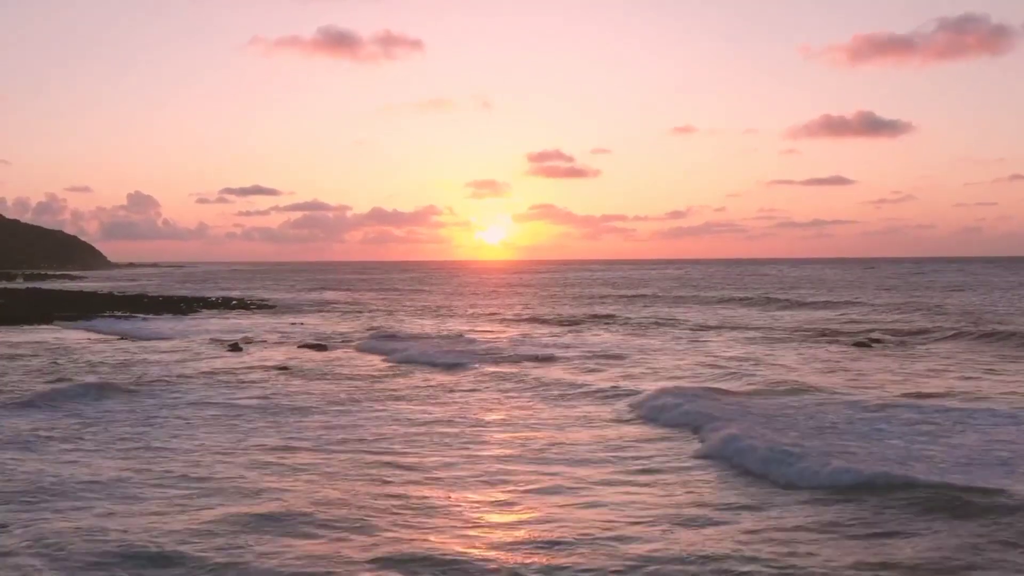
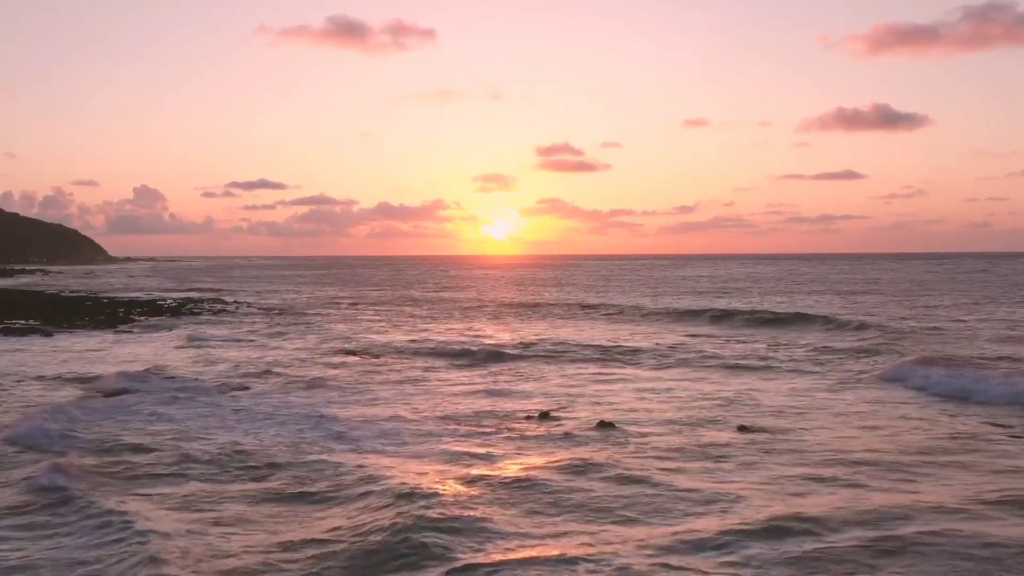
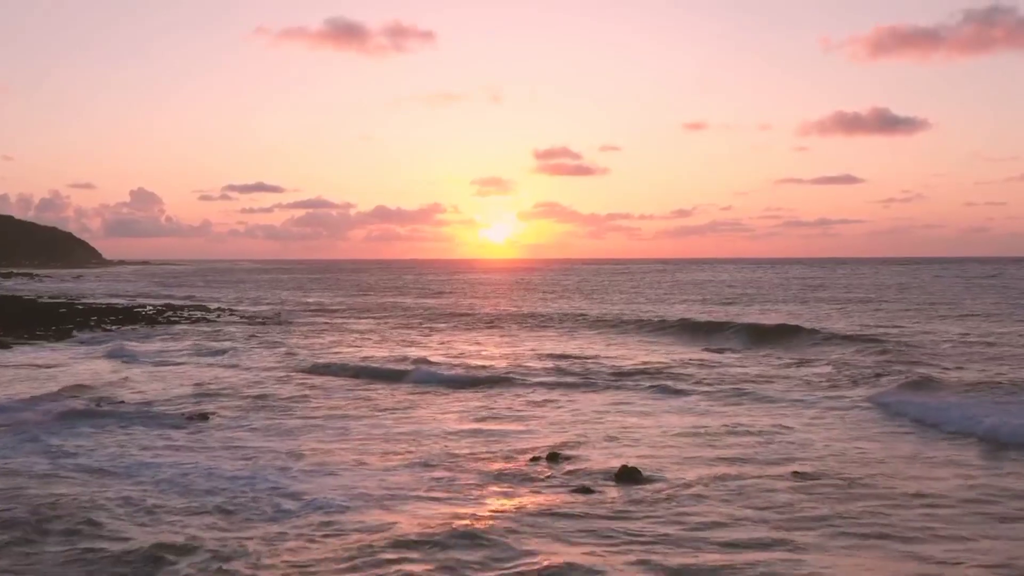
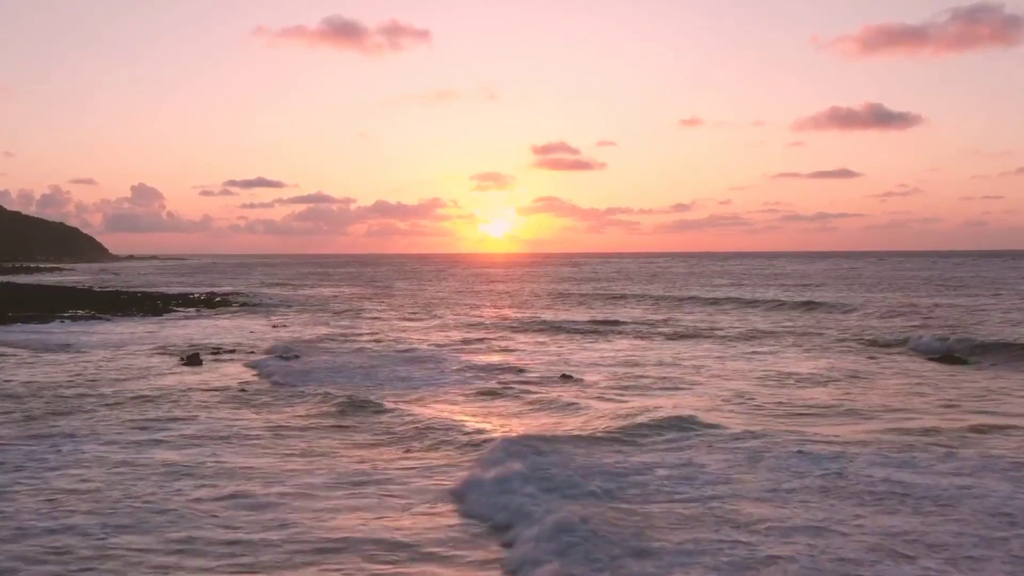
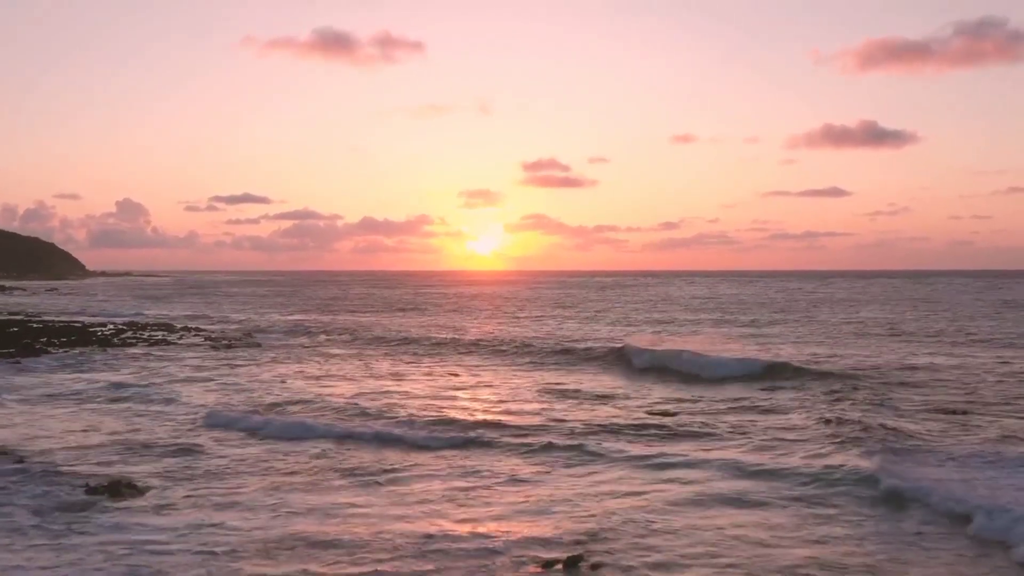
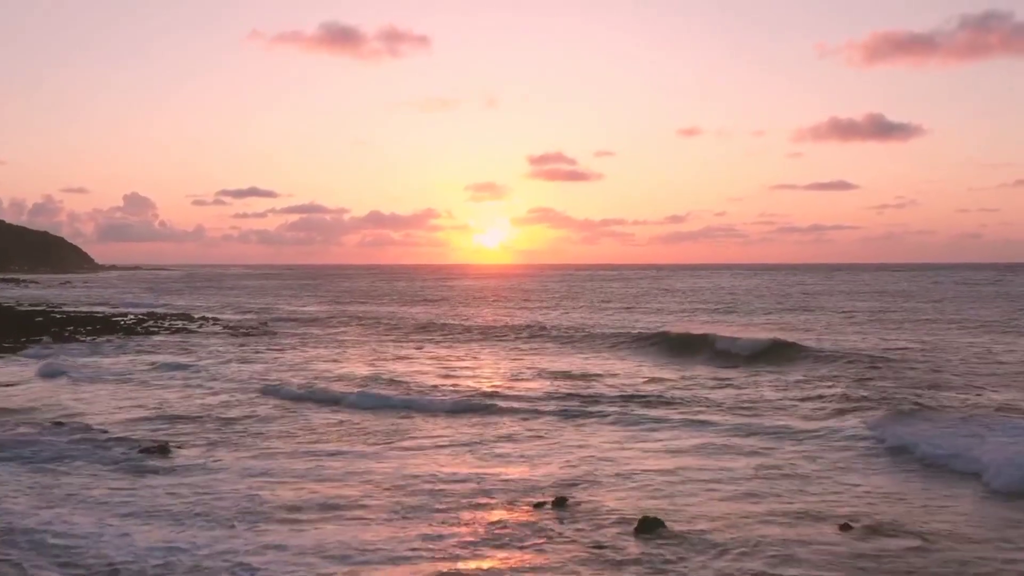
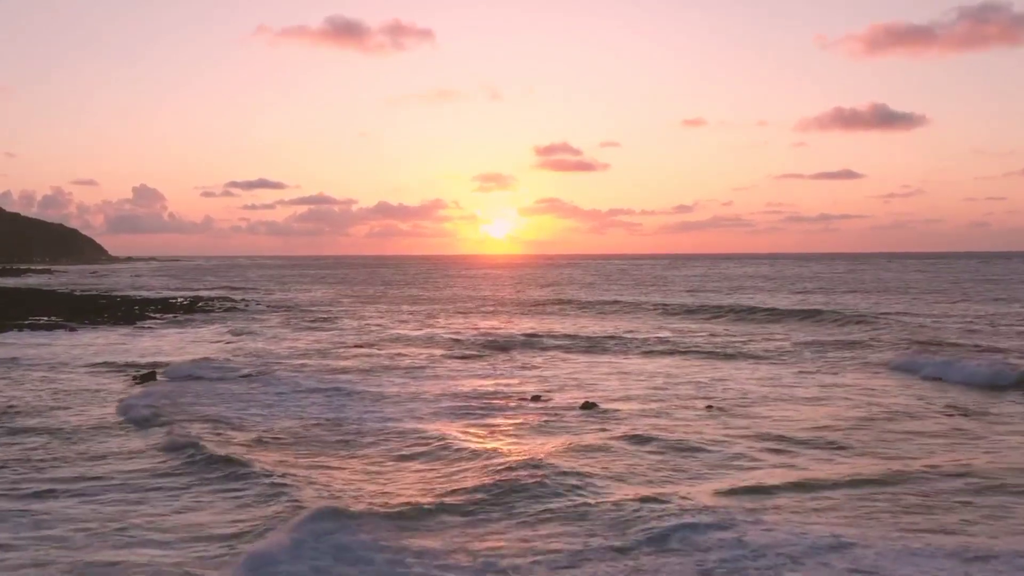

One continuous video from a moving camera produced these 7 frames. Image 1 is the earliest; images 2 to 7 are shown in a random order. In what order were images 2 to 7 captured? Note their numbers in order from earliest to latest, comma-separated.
4, 7, 2, 3, 6, 5
